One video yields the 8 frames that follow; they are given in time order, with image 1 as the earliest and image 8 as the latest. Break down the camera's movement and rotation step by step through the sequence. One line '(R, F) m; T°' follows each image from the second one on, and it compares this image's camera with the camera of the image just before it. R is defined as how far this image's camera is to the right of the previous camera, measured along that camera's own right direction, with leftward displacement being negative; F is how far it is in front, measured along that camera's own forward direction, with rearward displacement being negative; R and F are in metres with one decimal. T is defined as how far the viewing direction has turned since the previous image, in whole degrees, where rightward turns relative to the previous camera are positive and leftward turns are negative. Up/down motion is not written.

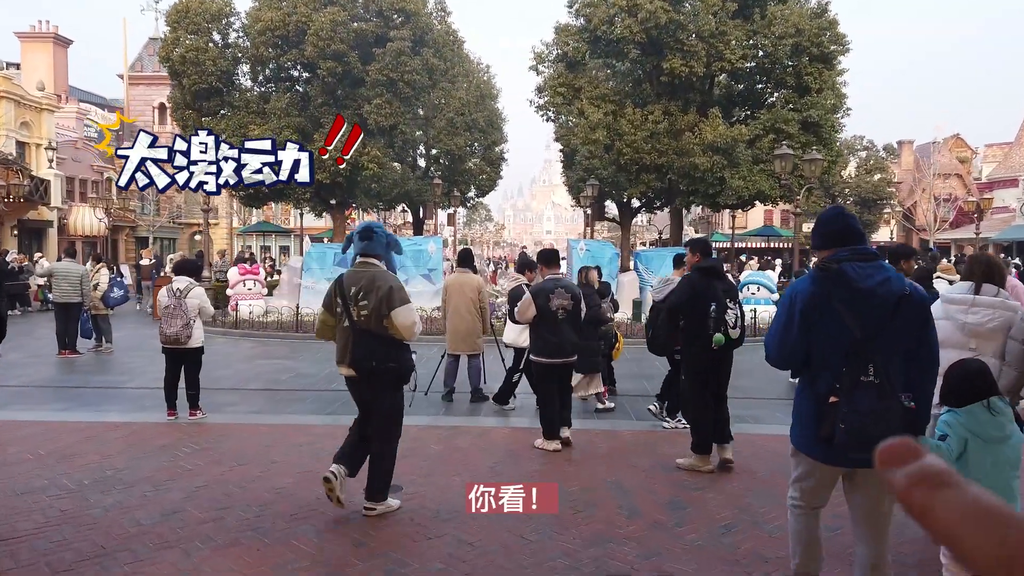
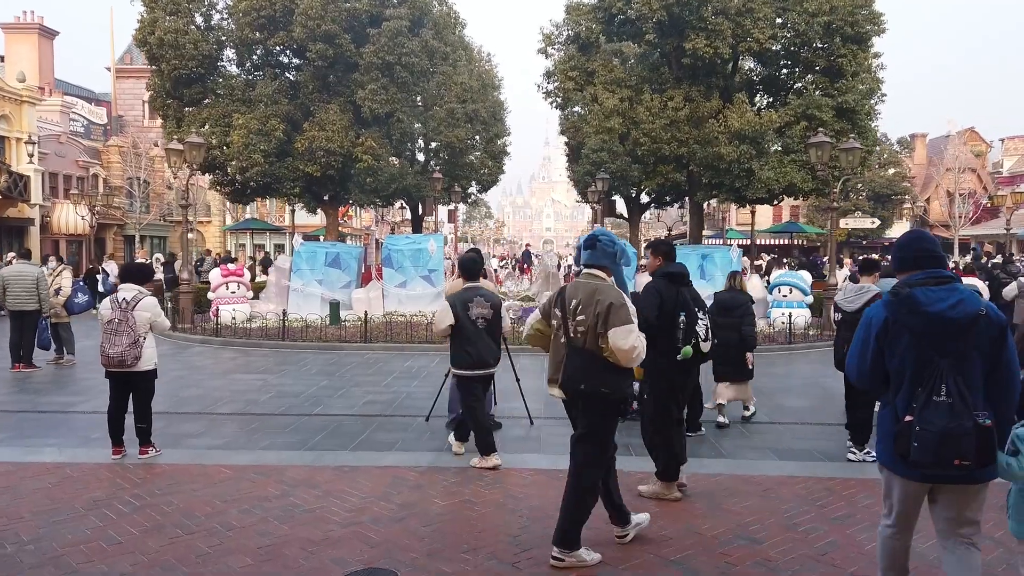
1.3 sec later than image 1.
(-0.2, +1.5) m; 0°
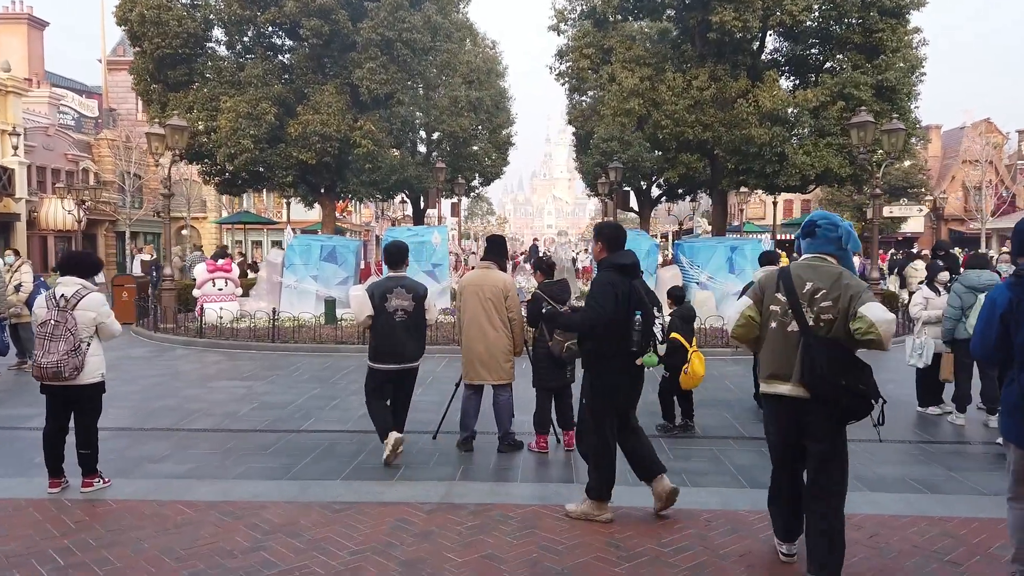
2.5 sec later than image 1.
(-0.2, +1.3) m; 0°
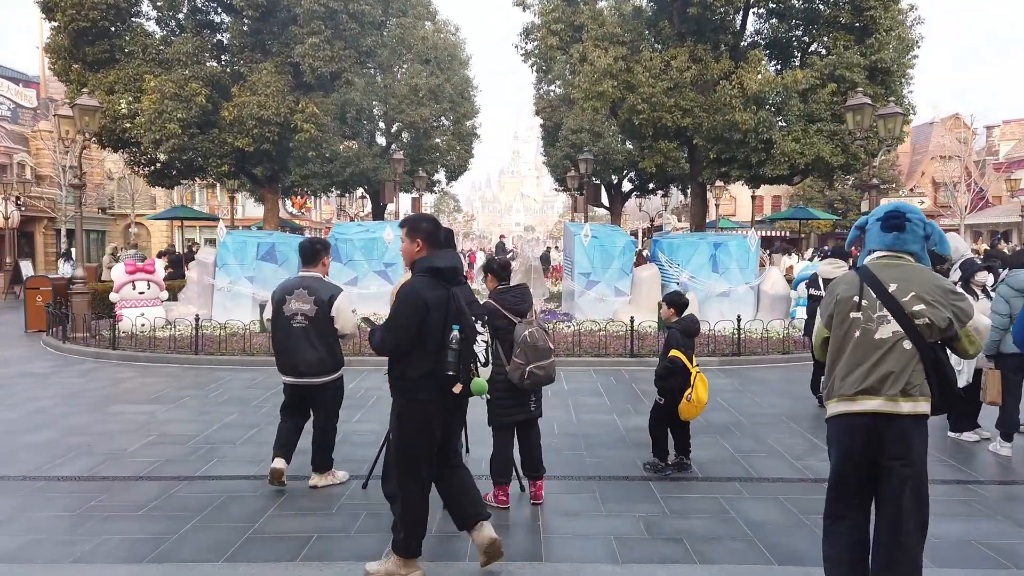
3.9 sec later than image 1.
(+0.1, +1.5) m; +2°
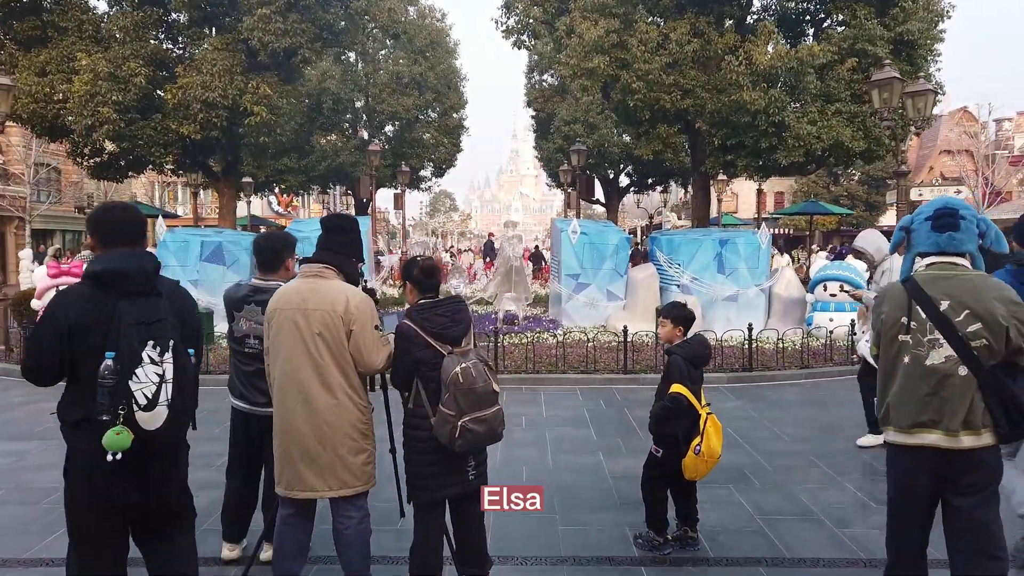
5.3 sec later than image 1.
(+0.3, +1.6) m; 0°
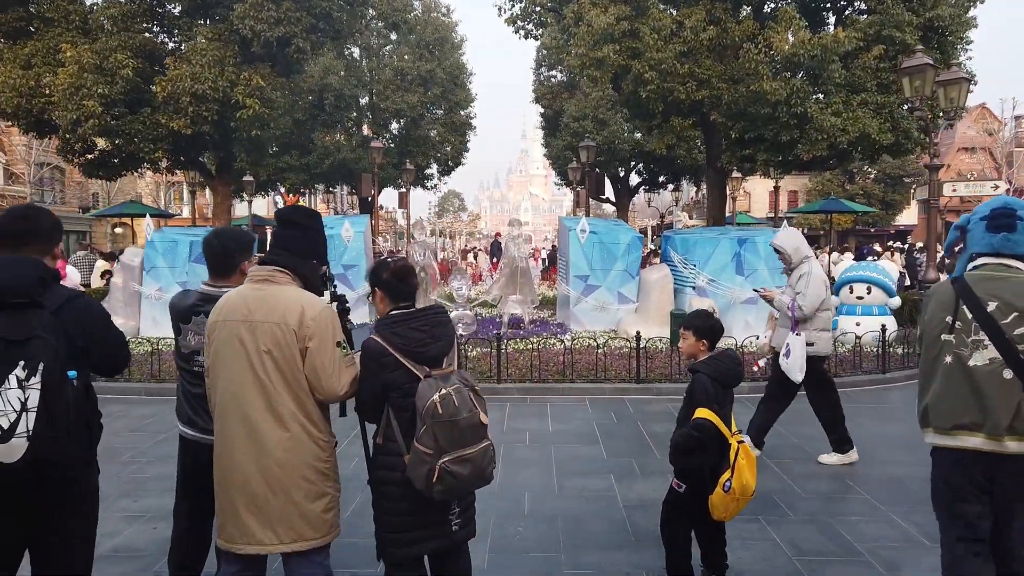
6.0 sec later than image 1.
(+0.1, +0.6) m; -1°
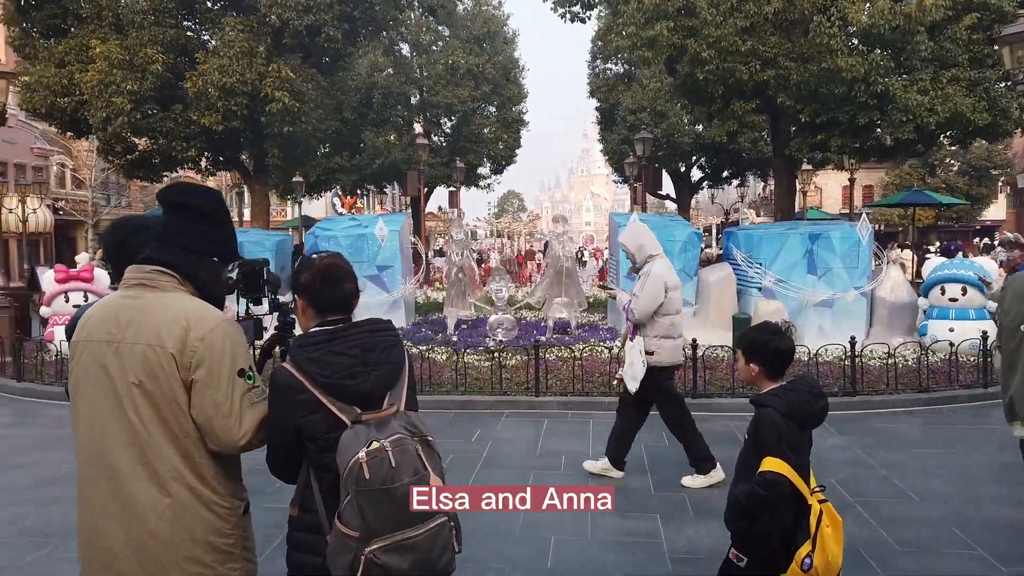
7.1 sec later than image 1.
(+0.2, +0.9) m; -5°
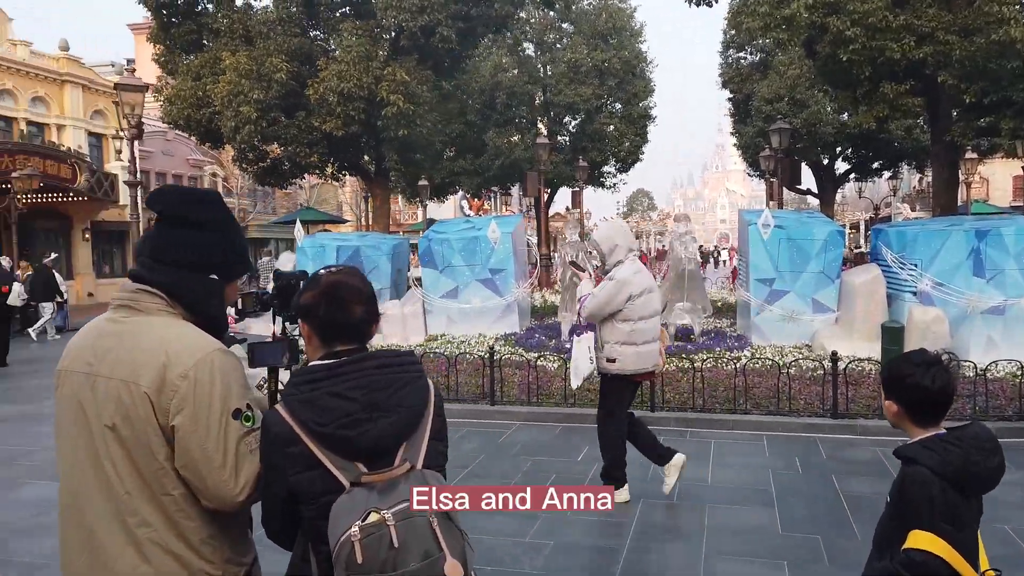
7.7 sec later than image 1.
(+0.2, +0.5) m; -10°
